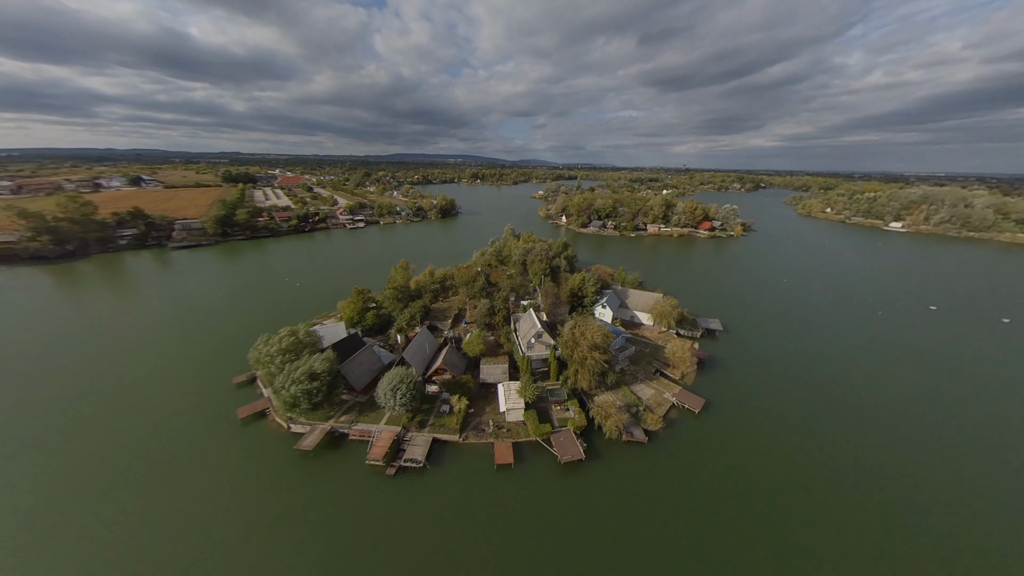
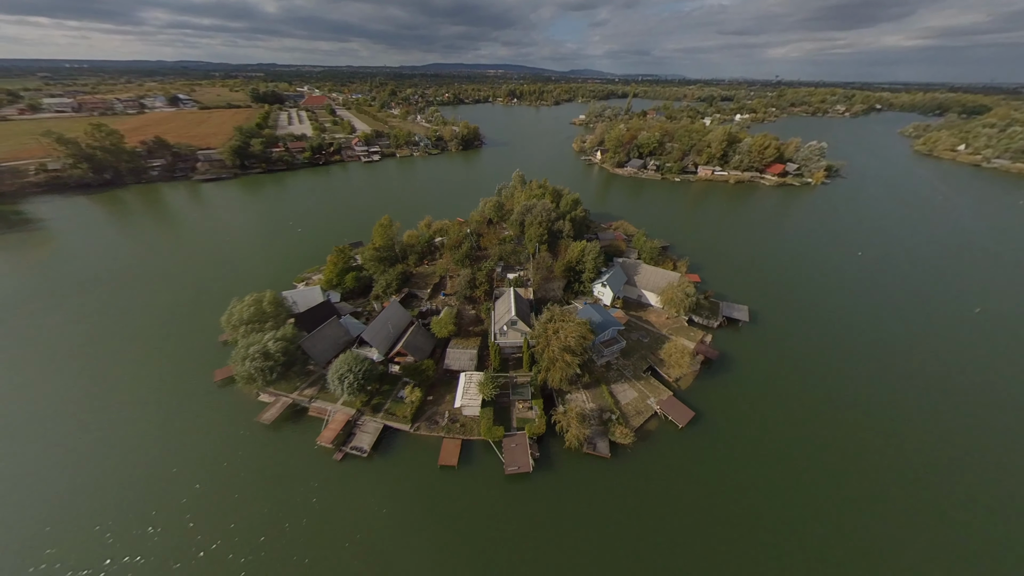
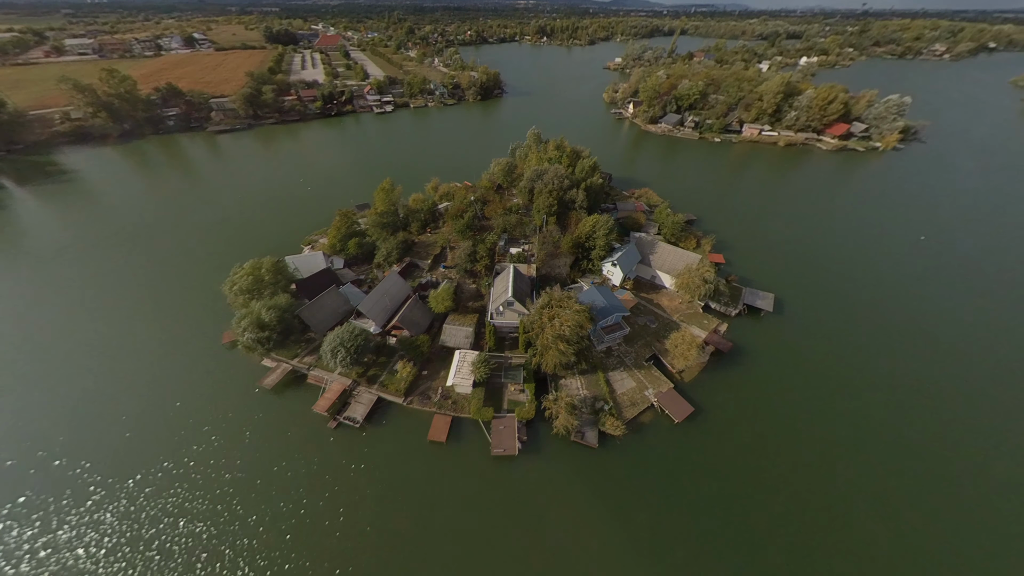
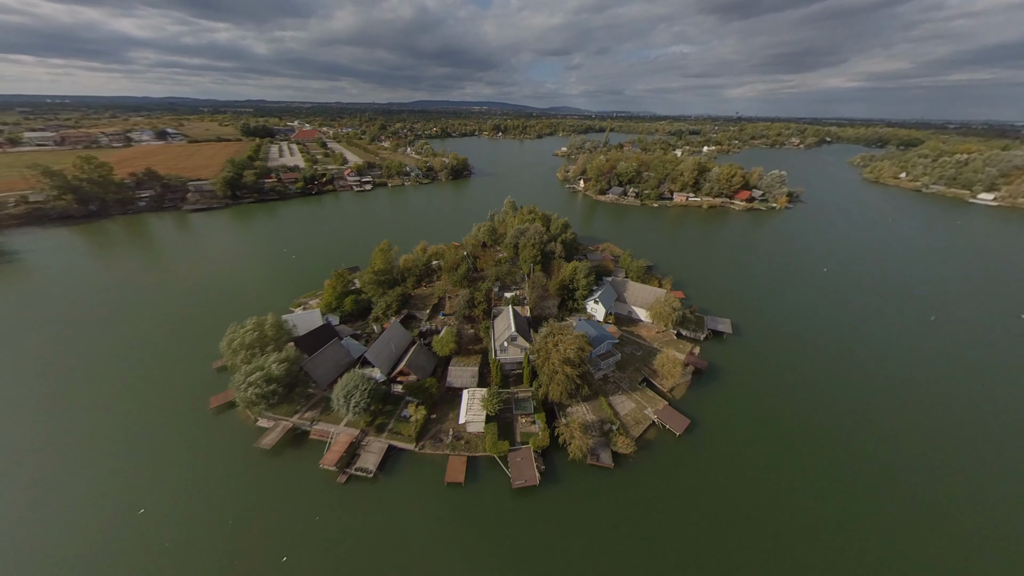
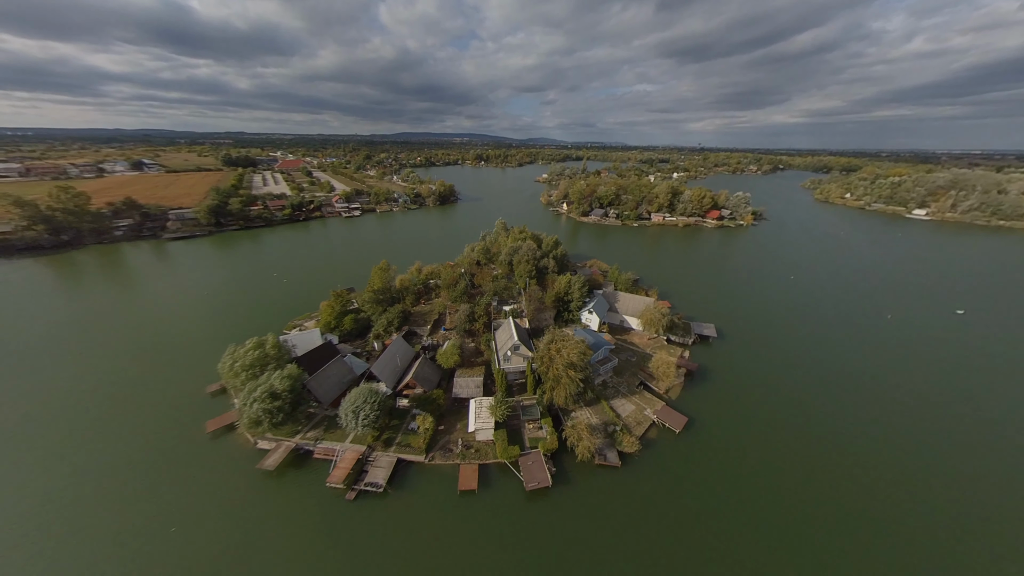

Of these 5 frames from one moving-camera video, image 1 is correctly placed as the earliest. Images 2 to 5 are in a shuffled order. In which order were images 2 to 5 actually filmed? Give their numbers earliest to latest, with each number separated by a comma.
5, 4, 2, 3
